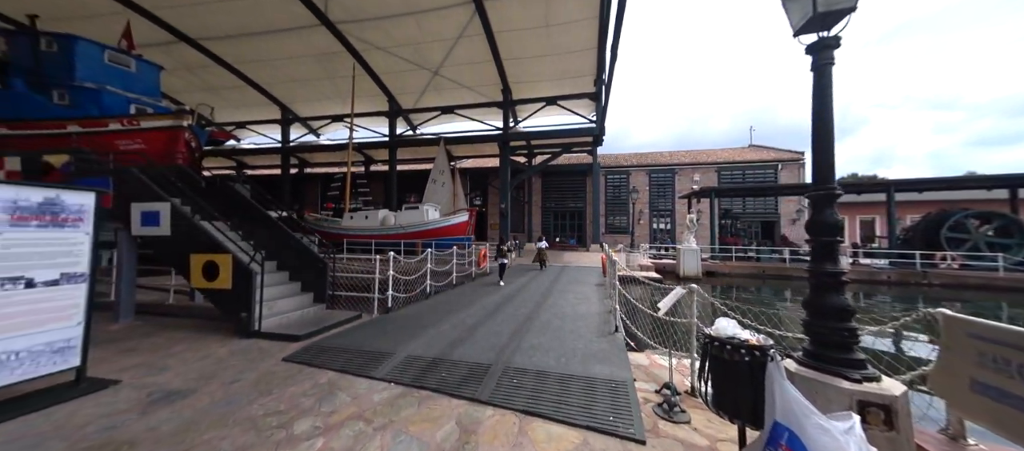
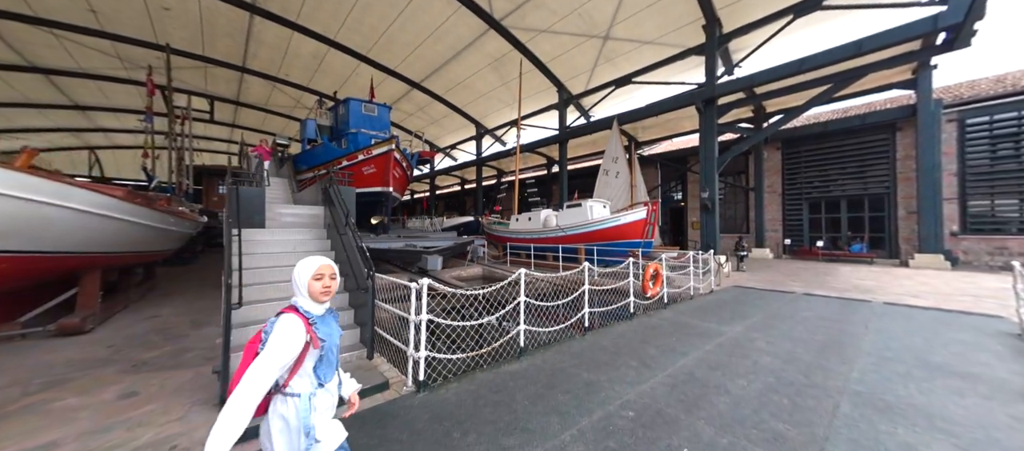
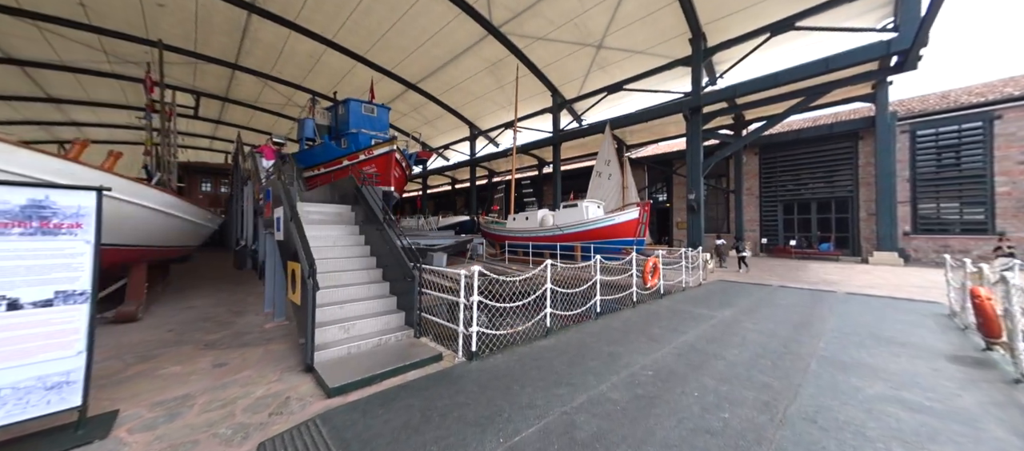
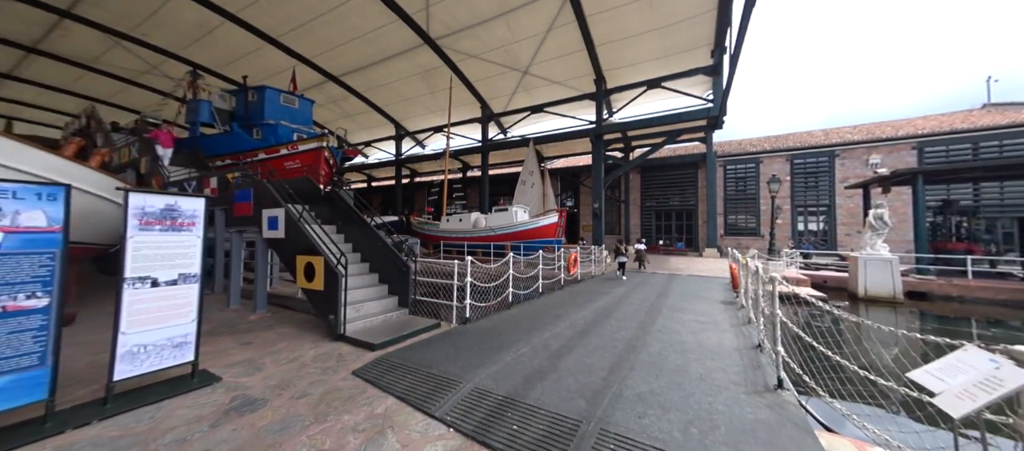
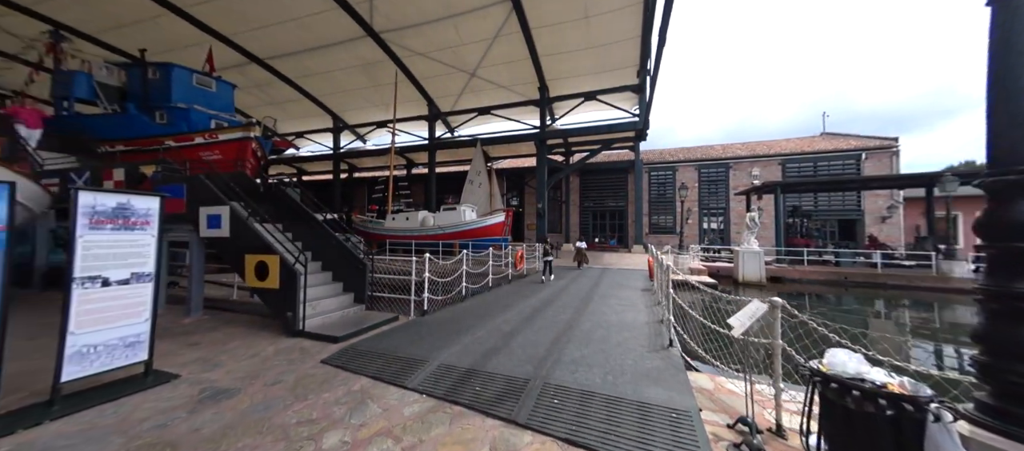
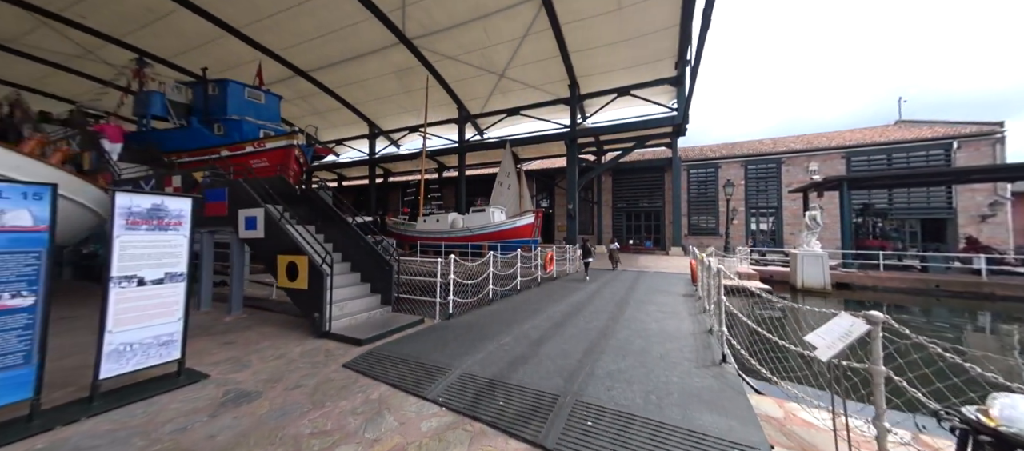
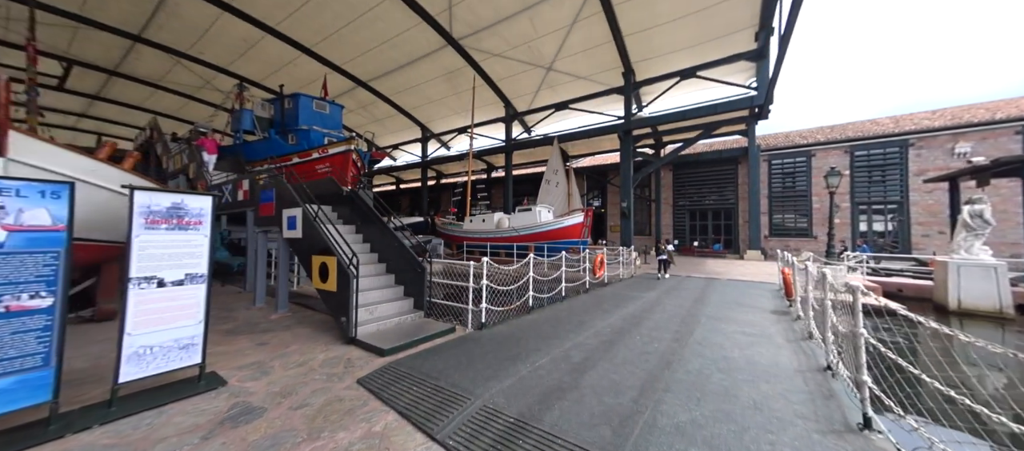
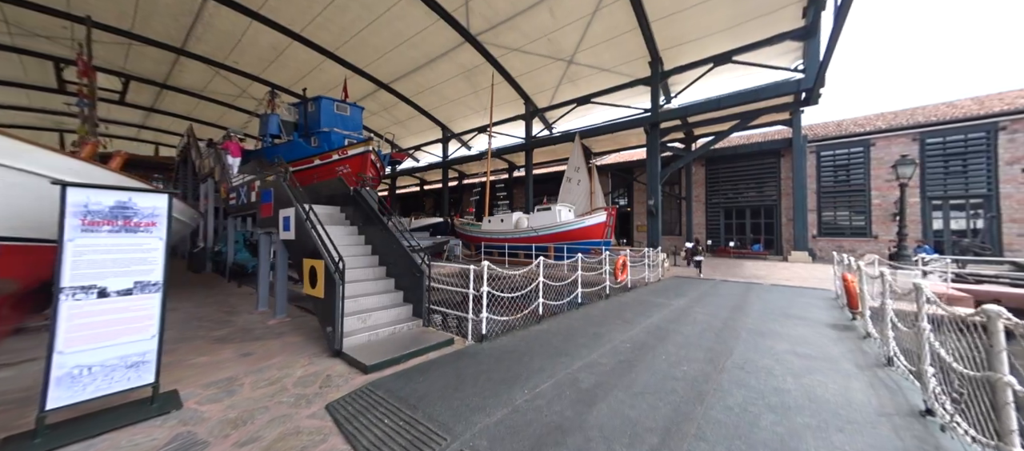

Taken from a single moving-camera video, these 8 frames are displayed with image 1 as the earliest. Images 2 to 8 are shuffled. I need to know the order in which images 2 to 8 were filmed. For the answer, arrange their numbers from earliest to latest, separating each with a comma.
5, 6, 4, 7, 8, 3, 2
